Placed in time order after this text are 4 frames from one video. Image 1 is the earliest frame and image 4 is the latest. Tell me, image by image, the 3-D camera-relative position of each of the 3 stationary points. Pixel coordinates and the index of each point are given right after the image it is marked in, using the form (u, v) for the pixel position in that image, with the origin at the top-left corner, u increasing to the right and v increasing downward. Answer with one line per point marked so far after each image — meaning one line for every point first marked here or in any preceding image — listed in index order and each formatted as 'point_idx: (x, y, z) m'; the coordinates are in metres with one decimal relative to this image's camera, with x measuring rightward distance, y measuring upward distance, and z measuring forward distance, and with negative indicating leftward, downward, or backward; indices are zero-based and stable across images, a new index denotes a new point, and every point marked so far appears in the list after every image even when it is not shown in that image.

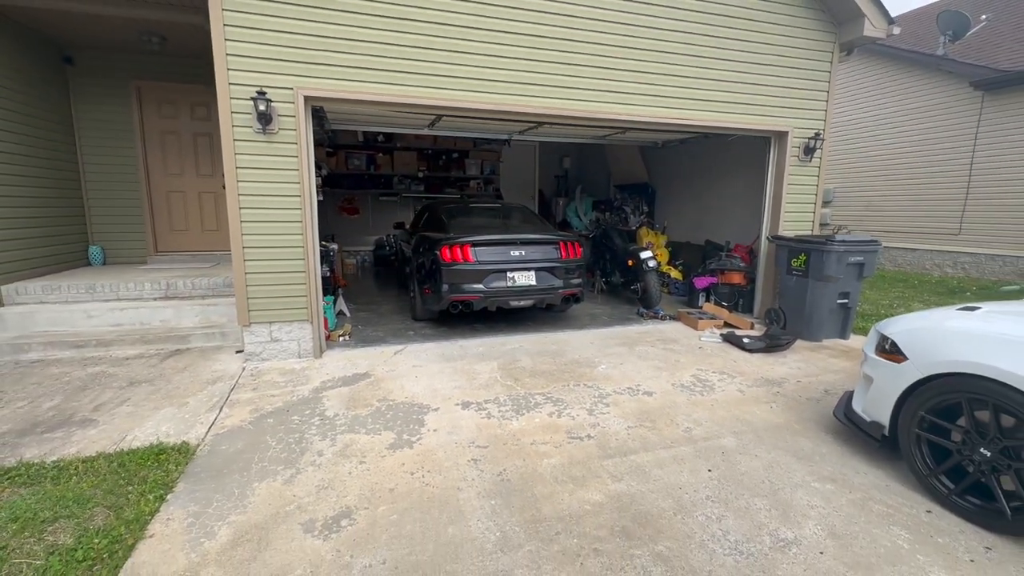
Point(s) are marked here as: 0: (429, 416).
0: (-0.6, -0.9, +3.2) m
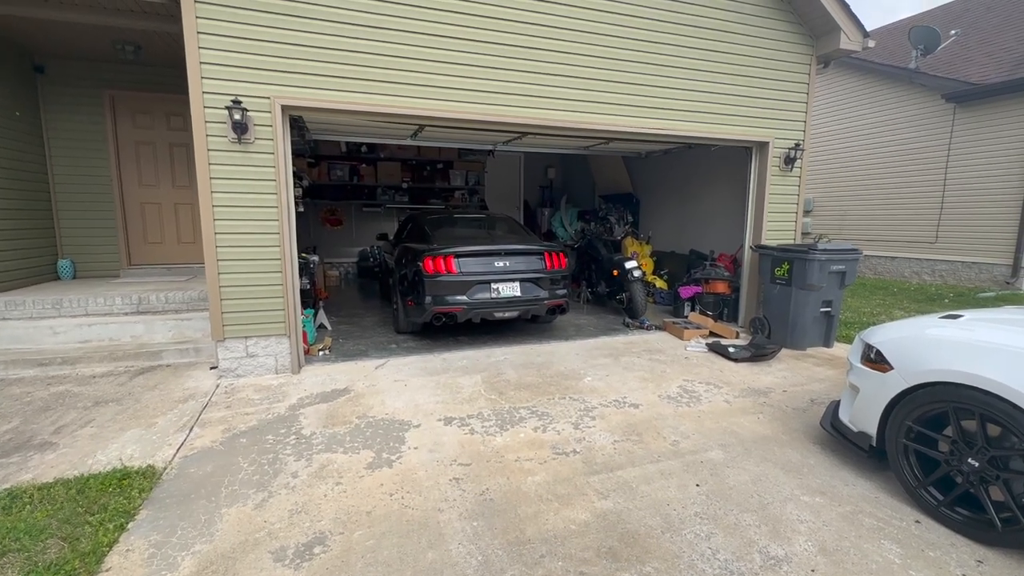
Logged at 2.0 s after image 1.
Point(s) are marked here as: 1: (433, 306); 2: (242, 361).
0: (-0.7, -1.0, +3.1) m
1: (-0.8, -0.2, +4.7) m
2: (-2.3, -0.6, +4.0) m
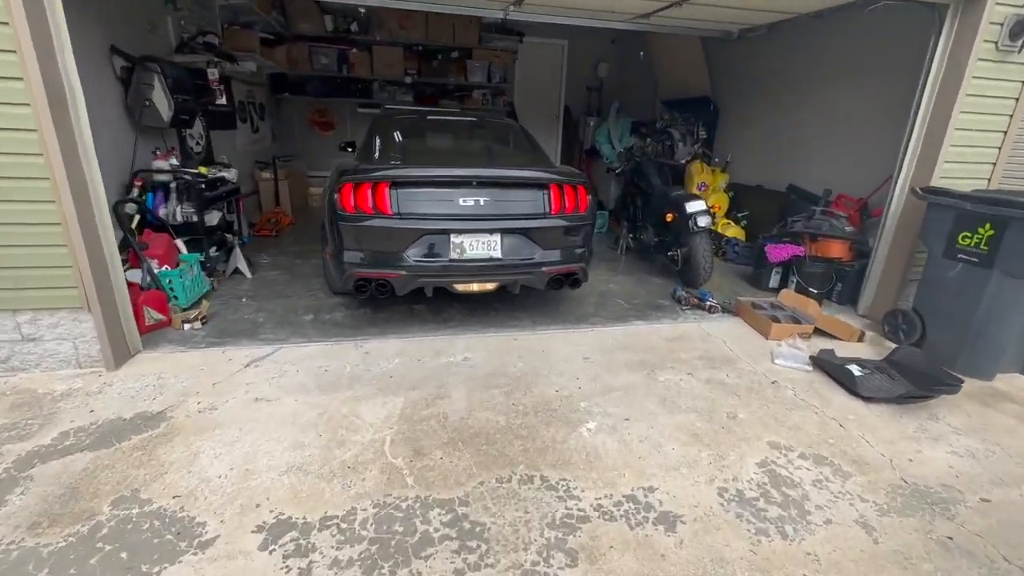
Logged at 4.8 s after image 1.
0: (-1.1, -0.9, +1.5) m
1: (-1.0, +0.1, +2.9) m
2: (-2.6, -0.3, +2.4) m
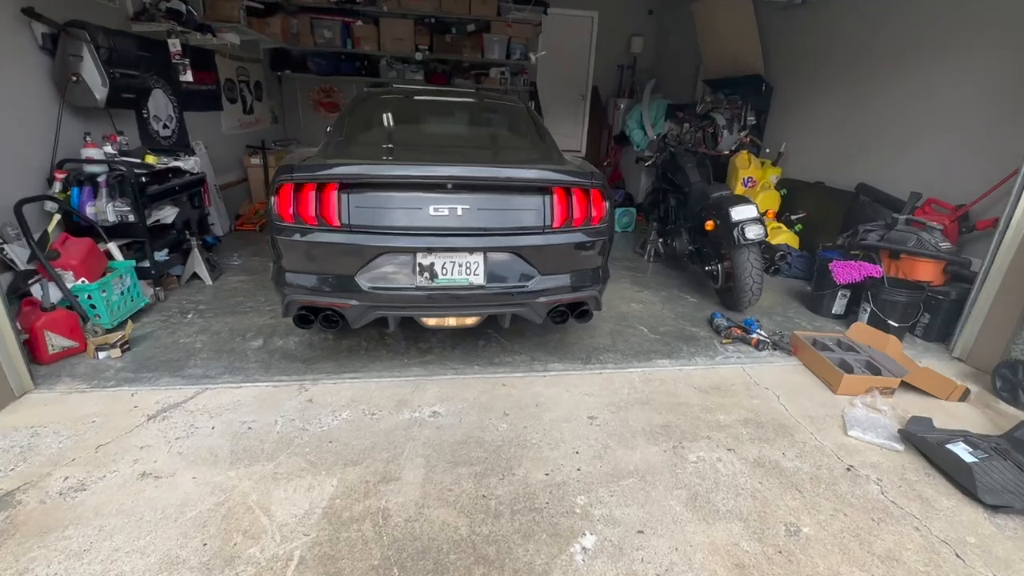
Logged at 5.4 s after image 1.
0: (-1.3, -1.1, +0.9) m
1: (-1.0, 0.0, +2.3) m
2: (-2.7, -0.4, +1.9) m
